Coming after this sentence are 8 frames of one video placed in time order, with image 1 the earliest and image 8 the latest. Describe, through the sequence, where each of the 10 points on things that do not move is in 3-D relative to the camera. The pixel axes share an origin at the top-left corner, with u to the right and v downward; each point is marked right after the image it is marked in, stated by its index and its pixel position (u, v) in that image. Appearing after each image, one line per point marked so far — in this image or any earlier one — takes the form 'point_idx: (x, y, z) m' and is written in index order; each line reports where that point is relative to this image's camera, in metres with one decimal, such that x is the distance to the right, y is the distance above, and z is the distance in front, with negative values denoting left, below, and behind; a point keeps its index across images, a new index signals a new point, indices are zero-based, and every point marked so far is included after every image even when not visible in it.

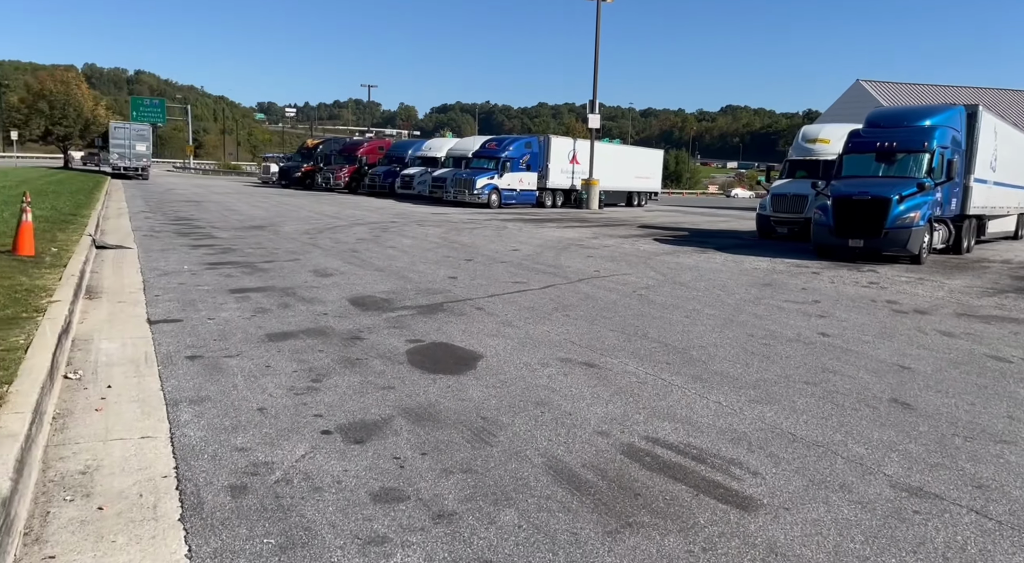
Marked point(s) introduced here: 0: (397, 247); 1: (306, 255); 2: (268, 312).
0: (-2.6, +0.8, +16.0) m
1: (-4.1, +0.5, +13.8) m
2: (-2.8, -0.4, +8.1) m
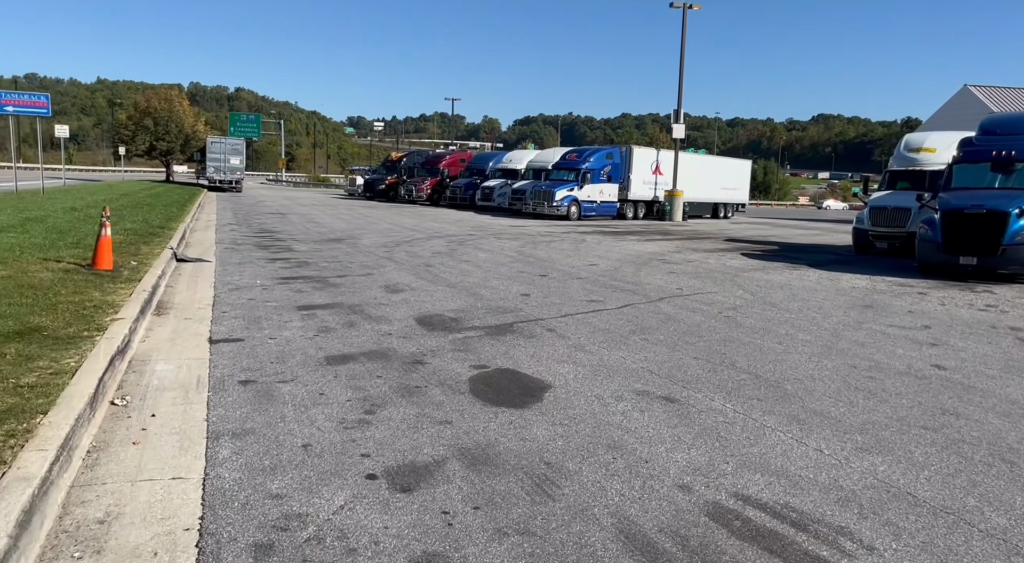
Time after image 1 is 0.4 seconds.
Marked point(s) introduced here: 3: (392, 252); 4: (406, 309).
0: (-0.9, +0.5, +15.7) m
1: (-2.6, +0.3, +13.7) m
2: (-2.0, -0.6, +7.8) m
3: (-2.9, +0.7, +17.1) m
4: (-1.4, -0.4, +9.4) m
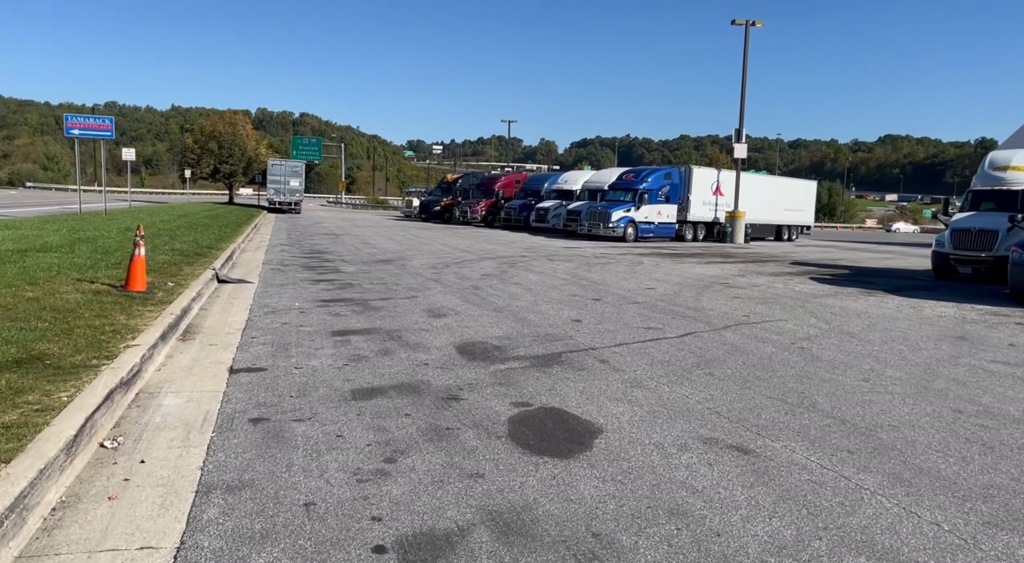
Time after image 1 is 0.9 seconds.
0: (+0.2, -0.1, +15.0) m
1: (-1.6, -0.2, +13.1) m
2: (-1.5, -0.8, +7.2) m
3: (-1.7, +0.2, +16.6) m
4: (-0.8, -0.7, +8.7) m
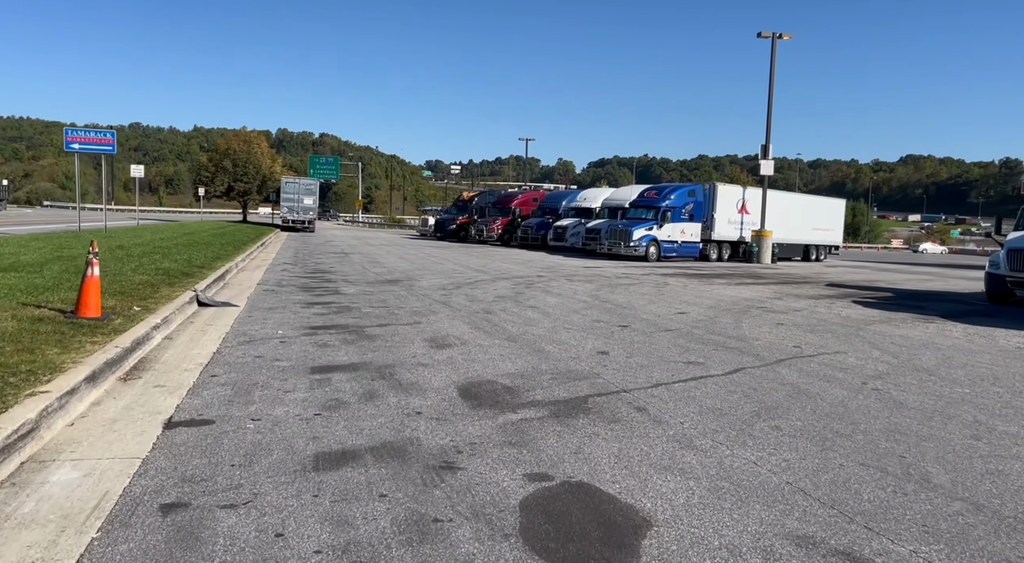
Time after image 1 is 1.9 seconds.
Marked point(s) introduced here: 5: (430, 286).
0: (+0.5, -0.5, +13.6) m
1: (-1.4, -0.6, +11.7) m
2: (-1.4, -1.0, +5.8) m
3: (-1.4, -0.3, +15.2) m
4: (-0.7, -0.9, +7.3) m
5: (-2.0, -0.1, +17.2) m
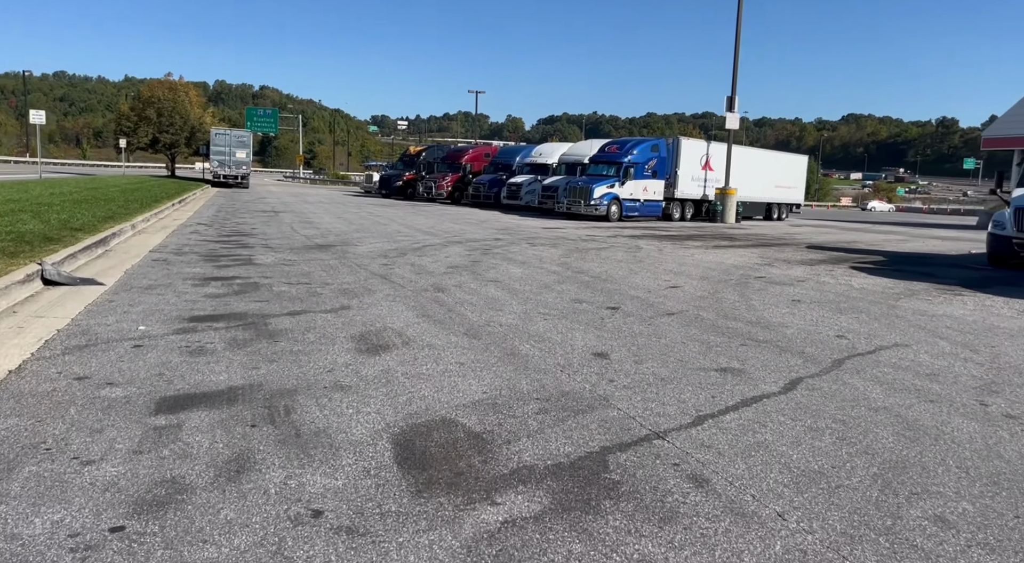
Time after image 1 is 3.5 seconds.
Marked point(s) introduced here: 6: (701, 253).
0: (-0.2, 0.0, +11.0) m
1: (-1.9, -0.2, +9.0) m
2: (-1.5, -1.0, +3.2) m
3: (-2.1, +0.3, +12.5) m
4: (-0.9, -0.8, +4.7) m
5: (-3.0, +0.6, +14.4) m
6: (+5.0, +0.8, +18.3) m
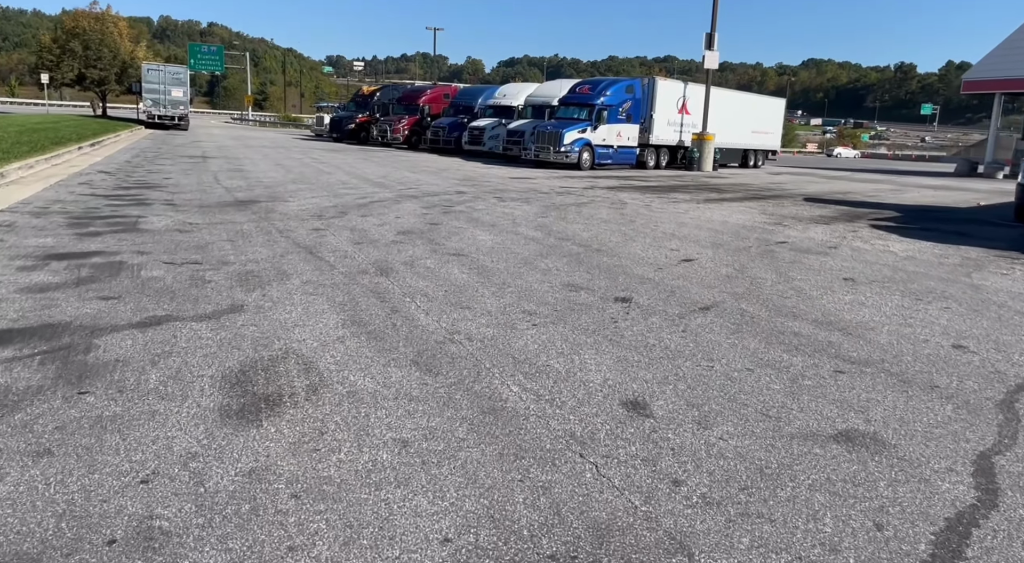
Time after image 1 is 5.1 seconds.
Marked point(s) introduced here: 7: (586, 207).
0: (-0.5, +0.3, +8.4) m
1: (-2.2, 0.0, +6.3) m
2: (-1.5, -1.3, +0.6) m
3: (-2.6, +0.7, +9.7) m
4: (-0.9, -1.0, +2.1) m
5: (-3.5, +1.2, +11.6) m
6: (+4.2, +1.7, +15.8) m
7: (+1.6, +1.7, +15.2) m
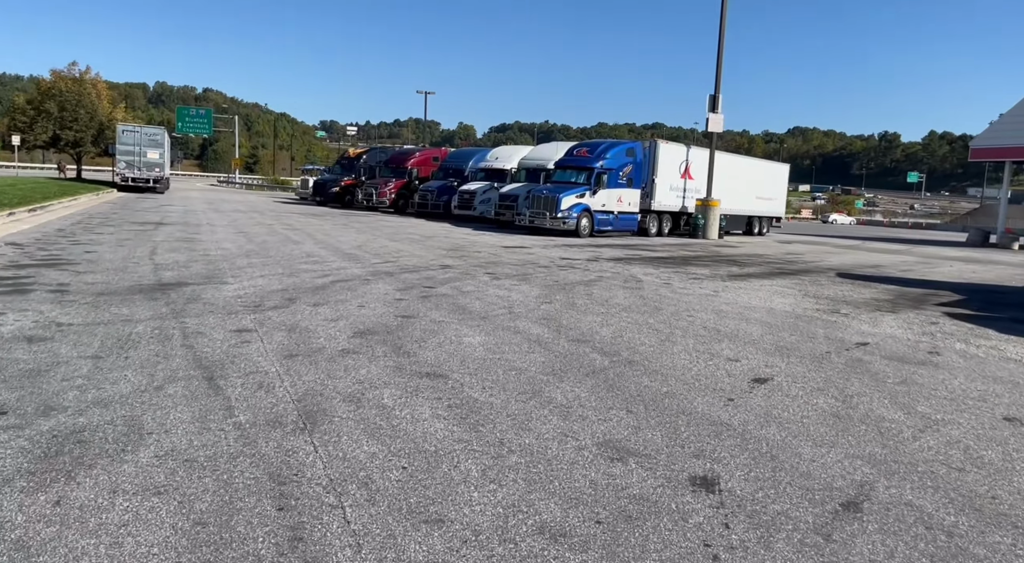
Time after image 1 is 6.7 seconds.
0: (-0.5, -0.8, +5.6) m
1: (-2.1, -0.9, +3.6) m
2: (-1.3, -1.7, -2.3) m
3: (-2.6, -0.5, +7.0) m
4: (-0.8, -1.5, -0.7) m
5: (-3.6, -0.2, +8.9) m
6: (+4.1, -0.1, +13.3) m
7: (+1.5, -0.1, +12.6) m
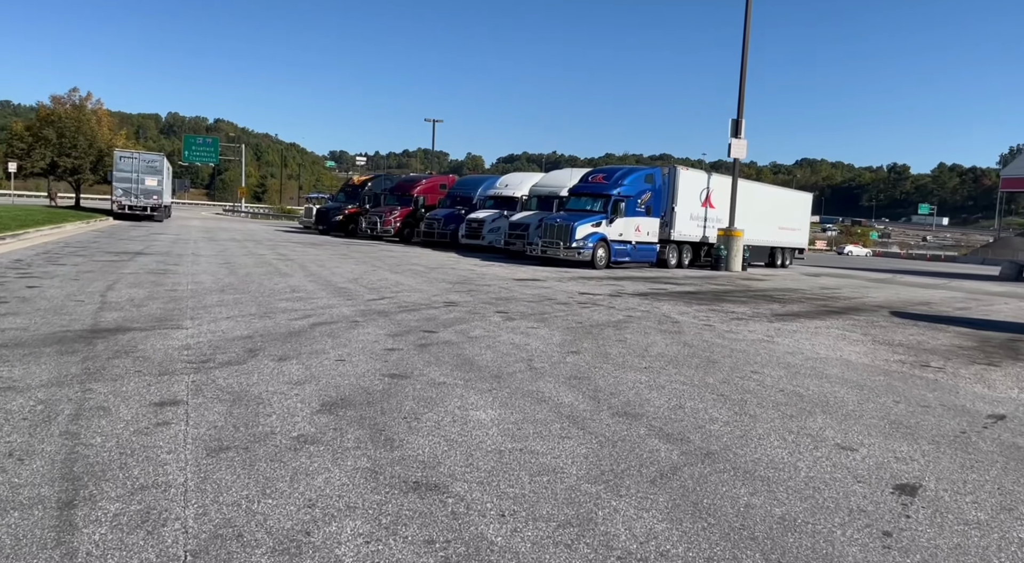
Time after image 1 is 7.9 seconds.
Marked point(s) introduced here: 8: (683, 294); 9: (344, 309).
0: (-0.3, -1.1, +3.6) m
1: (-2.0, -1.2, +1.6) m
2: (-1.3, -1.7, -4.3) m
3: (-2.4, -0.9, +5.0) m
4: (-0.7, -1.6, -2.8) m
5: (-3.4, -0.7, +6.9) m
6: (+4.3, -0.8, +11.2) m
7: (+1.8, -0.7, +10.6) m
8: (+4.3, -0.3, +17.6) m
9: (-2.6, -0.4, +11.0) m
